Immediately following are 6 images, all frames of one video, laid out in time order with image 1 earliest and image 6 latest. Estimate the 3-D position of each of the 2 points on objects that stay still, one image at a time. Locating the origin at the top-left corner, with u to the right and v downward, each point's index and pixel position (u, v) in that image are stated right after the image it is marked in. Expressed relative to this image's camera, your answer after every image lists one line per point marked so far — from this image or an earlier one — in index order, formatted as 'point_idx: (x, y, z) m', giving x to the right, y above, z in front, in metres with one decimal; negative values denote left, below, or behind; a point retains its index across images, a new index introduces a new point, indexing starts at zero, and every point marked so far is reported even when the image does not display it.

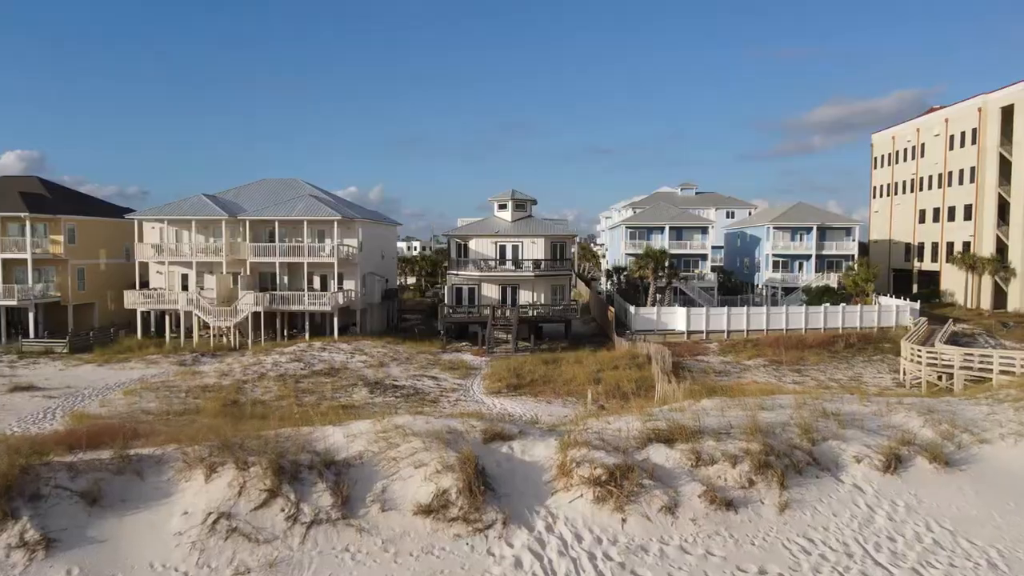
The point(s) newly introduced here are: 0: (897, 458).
0: (+6.1, -2.7, +11.5) m
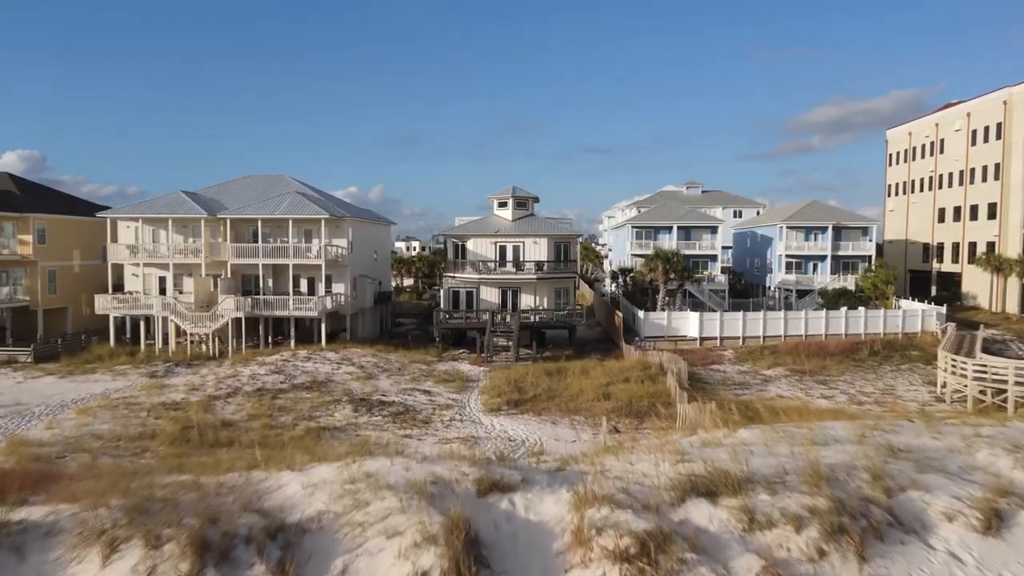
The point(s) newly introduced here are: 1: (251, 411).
0: (+6.1, -2.9, +9.2) m
1: (-7.2, -3.4, +20.0) m
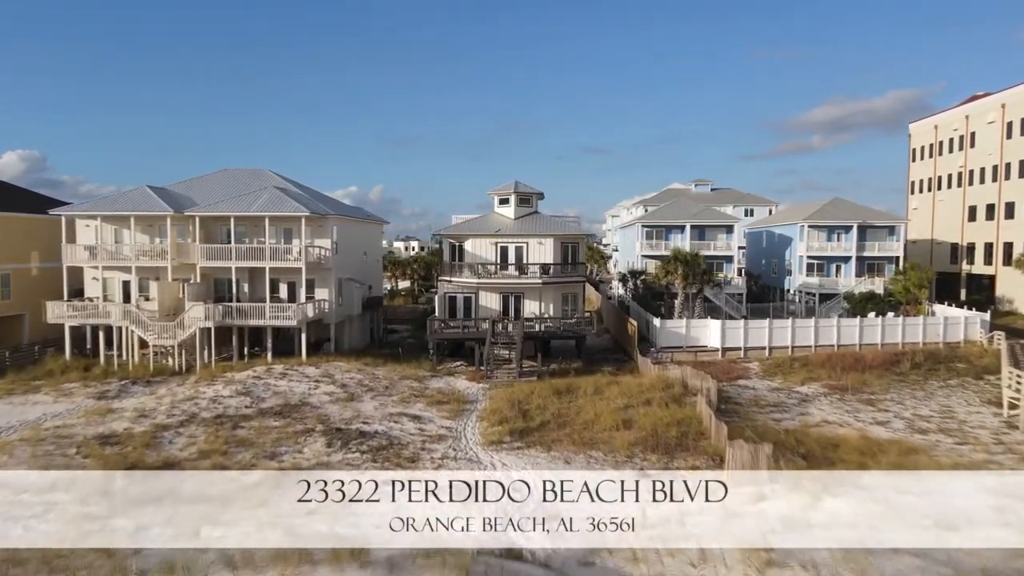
0: (+6.2, -3.1, +5.9) m
1: (-7.1, -3.6, +16.6) m
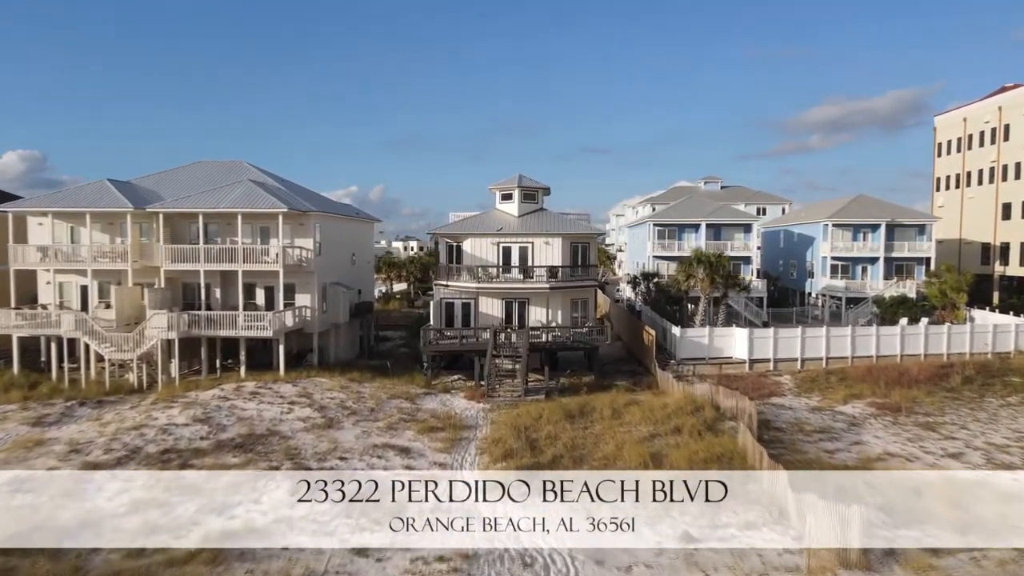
0: (+6.3, -3.3, +2.7) m
1: (-6.9, -3.8, +13.5) m
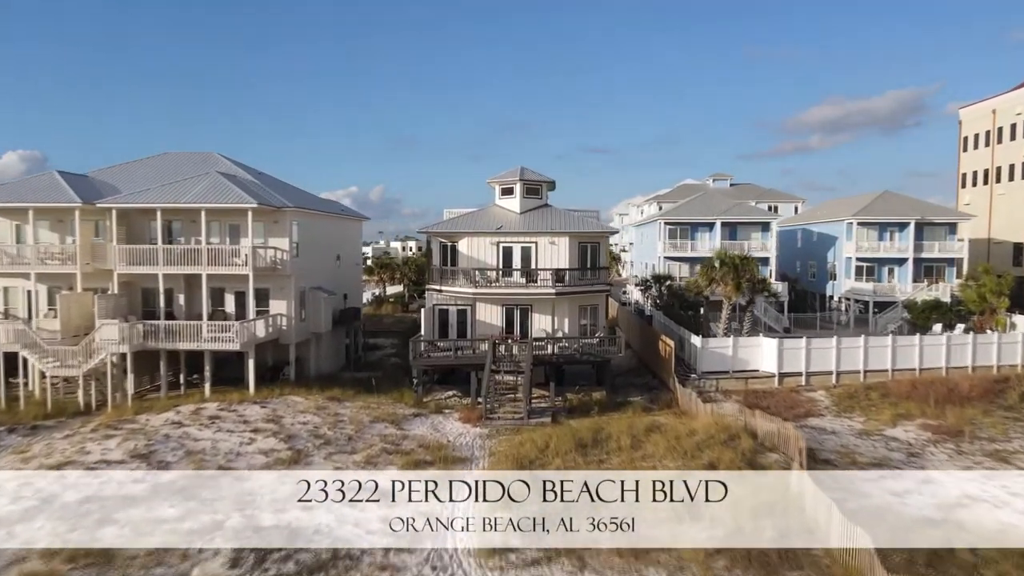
0: (+6.4, -3.5, -0.3) m
1: (-6.9, -4.0, +10.5) m
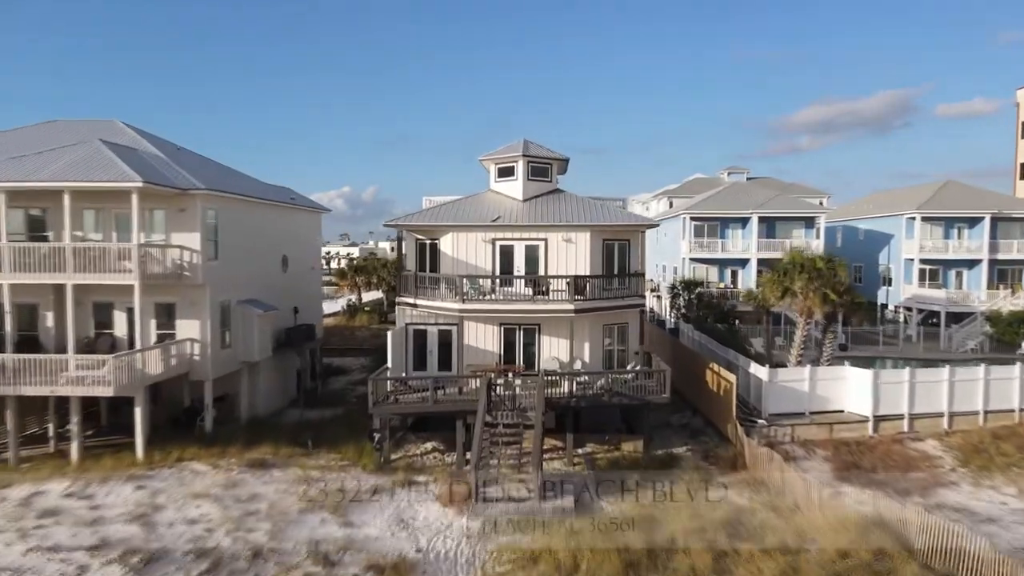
0: (+6.6, -3.8, -6.9) m
1: (-6.7, -4.3, +3.8) m
